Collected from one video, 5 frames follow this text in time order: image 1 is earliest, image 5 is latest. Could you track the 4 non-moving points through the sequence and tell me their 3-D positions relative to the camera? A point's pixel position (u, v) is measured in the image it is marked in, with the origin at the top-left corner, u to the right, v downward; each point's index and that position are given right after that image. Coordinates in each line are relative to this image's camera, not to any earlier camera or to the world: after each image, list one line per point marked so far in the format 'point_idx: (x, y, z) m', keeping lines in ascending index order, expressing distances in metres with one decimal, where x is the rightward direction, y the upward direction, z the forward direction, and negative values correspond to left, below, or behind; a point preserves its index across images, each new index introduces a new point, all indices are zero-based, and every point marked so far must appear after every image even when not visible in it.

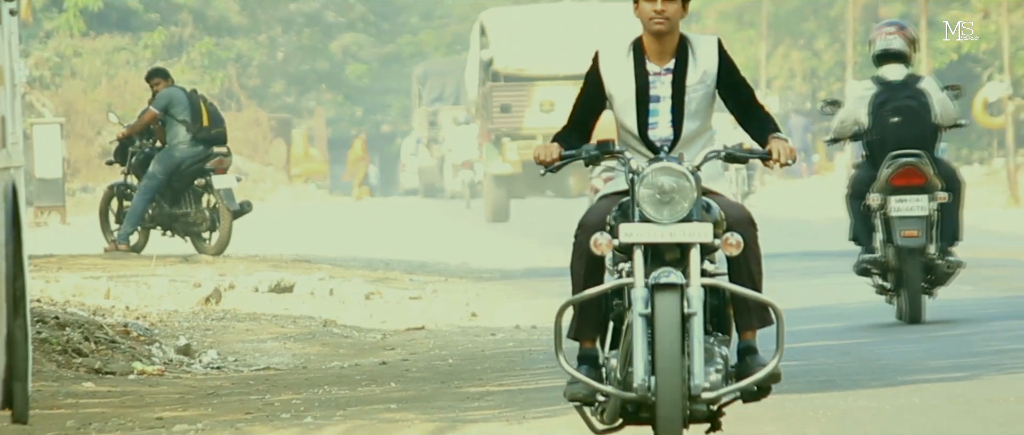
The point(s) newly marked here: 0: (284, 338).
0: (-1.3, -0.6, +11.9) m
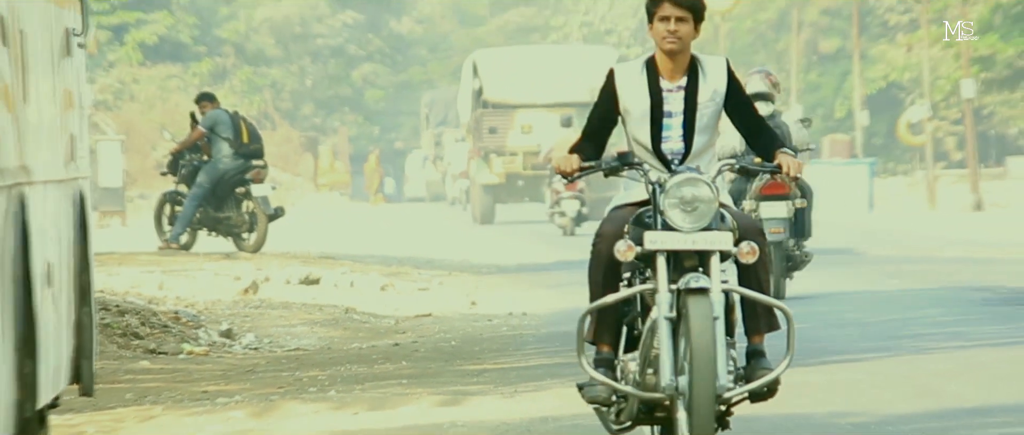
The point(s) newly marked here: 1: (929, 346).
0: (-1.3, -0.7, +13.6) m
1: (+2.3, -0.7, +11.7) m
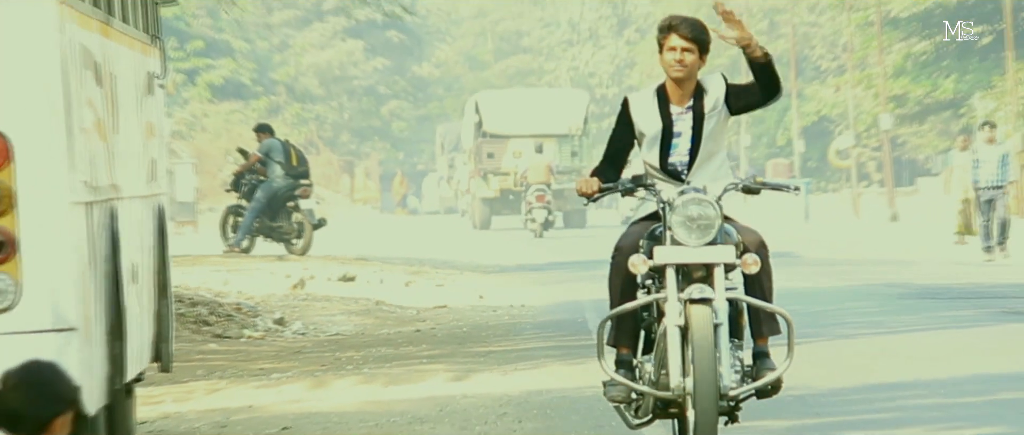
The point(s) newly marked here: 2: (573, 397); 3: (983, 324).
0: (-1.2, -0.7, +16.1) m
1: (+2.3, -0.8, +14.1) m
2: (+0.4, -1.1, +12.9) m
3: (+3.2, -0.7, +14.3) m
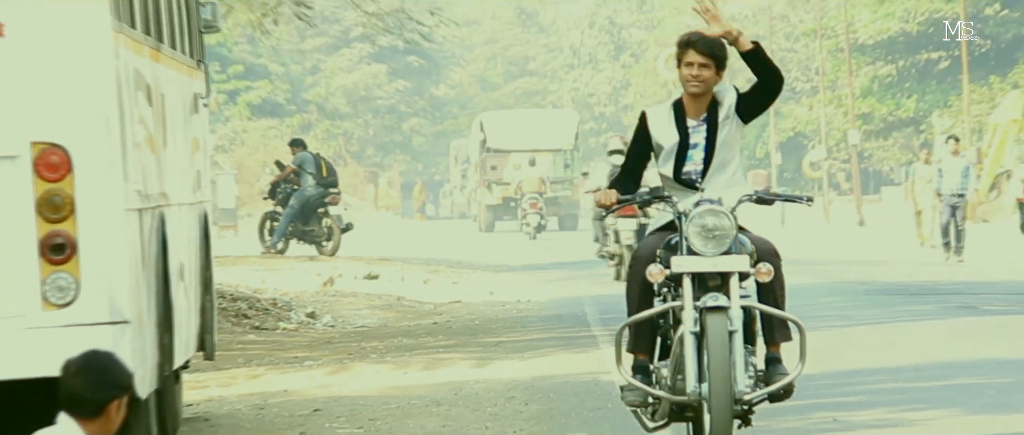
0: (-1.2, -0.8, +17.7) m
1: (+2.4, -0.8, +15.7) m
2: (+0.4, -1.1, +14.4) m
3: (+3.2, -0.7, +15.9) m
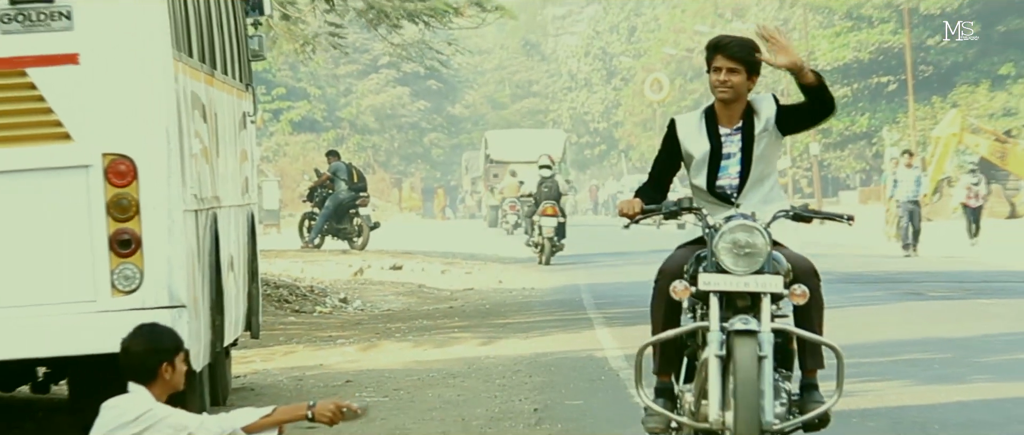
0: (-1.1, -0.8, +20.0) m
1: (+2.4, -0.8, +17.9) m
2: (+0.4, -1.1, +16.7) m
3: (+3.3, -0.8, +18.1) m
